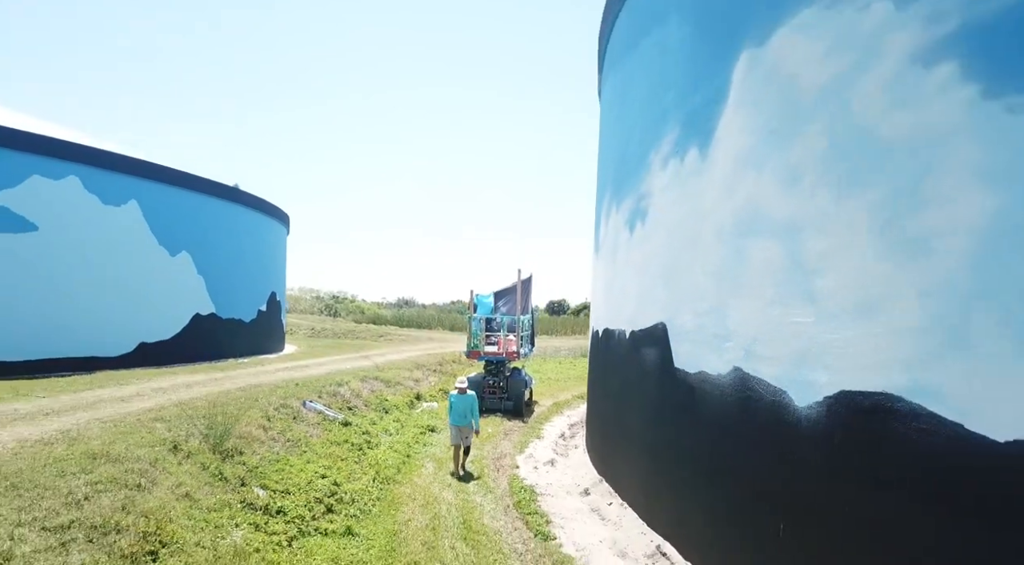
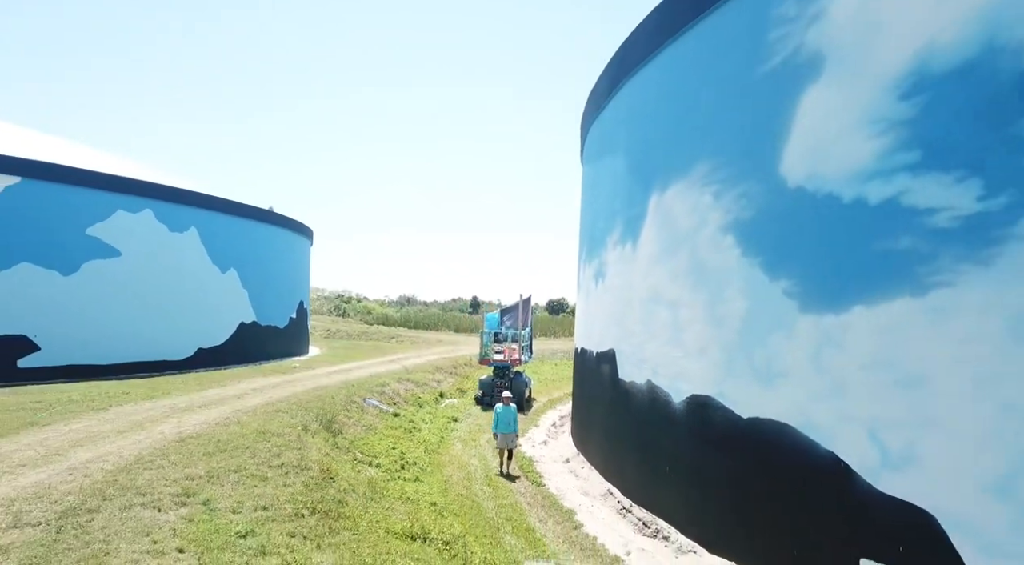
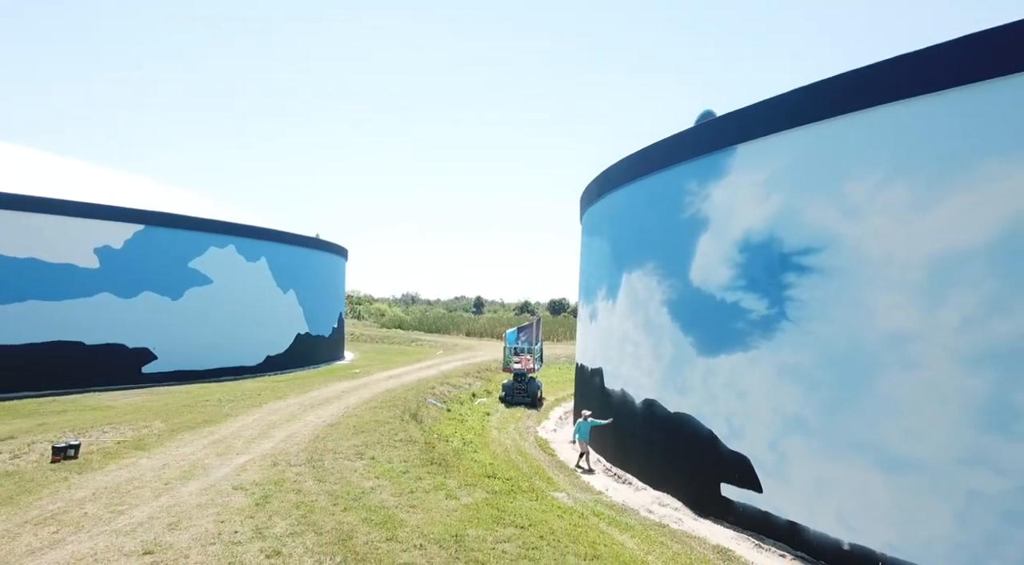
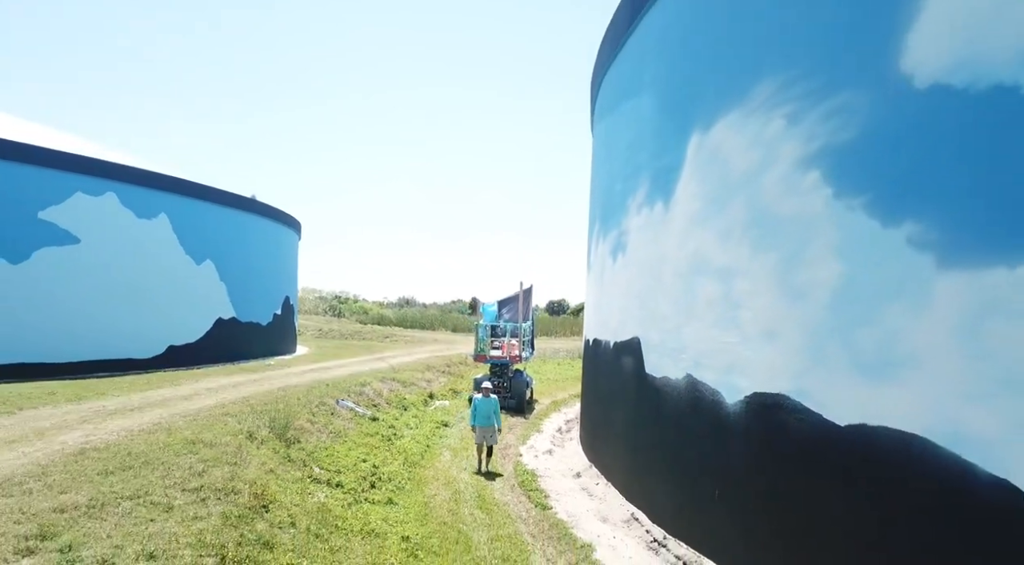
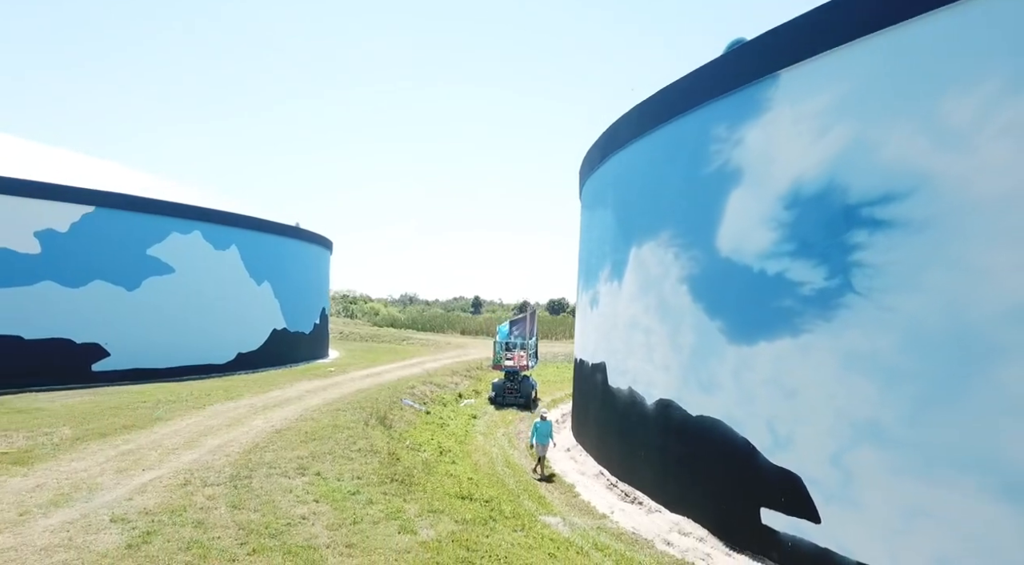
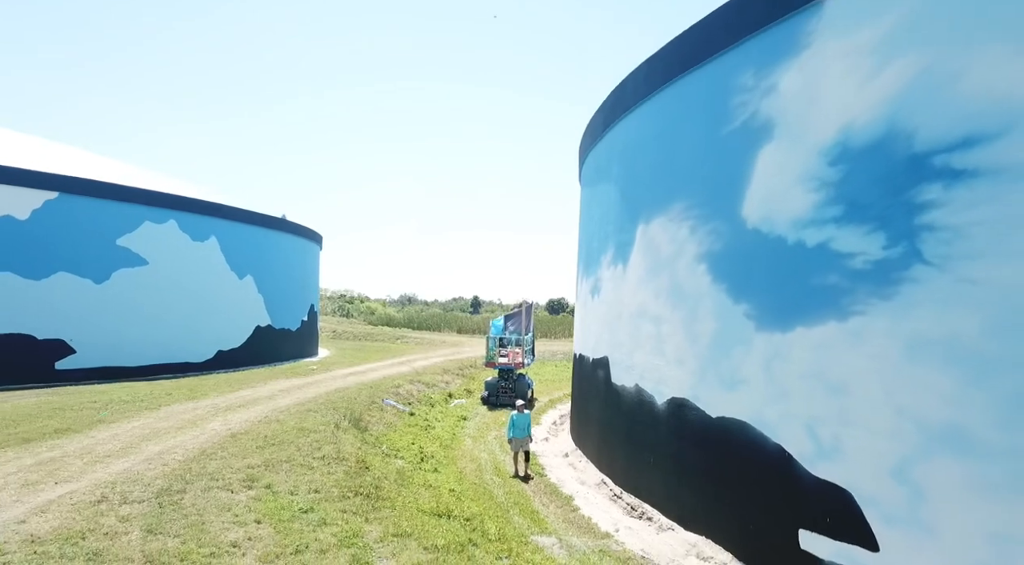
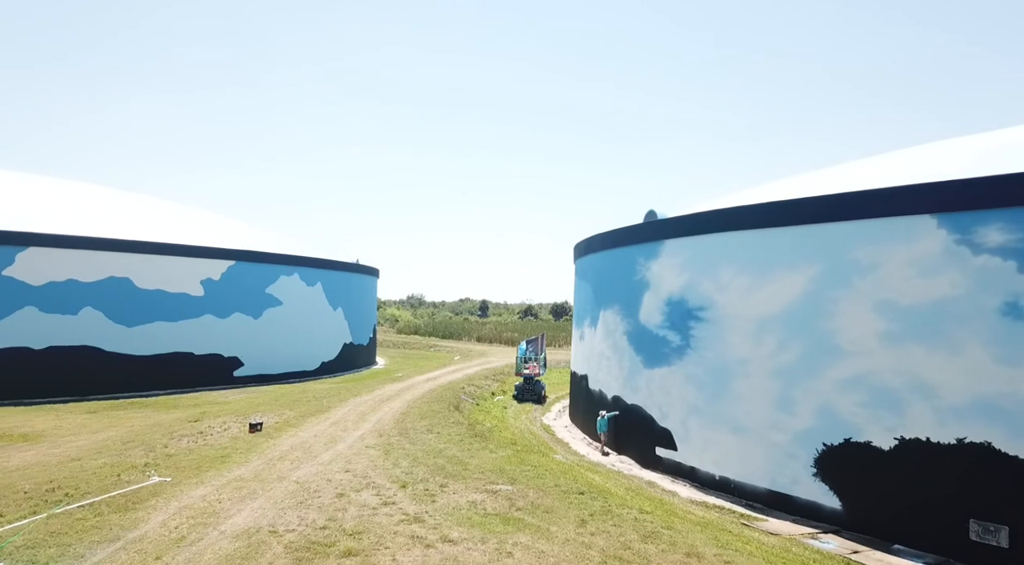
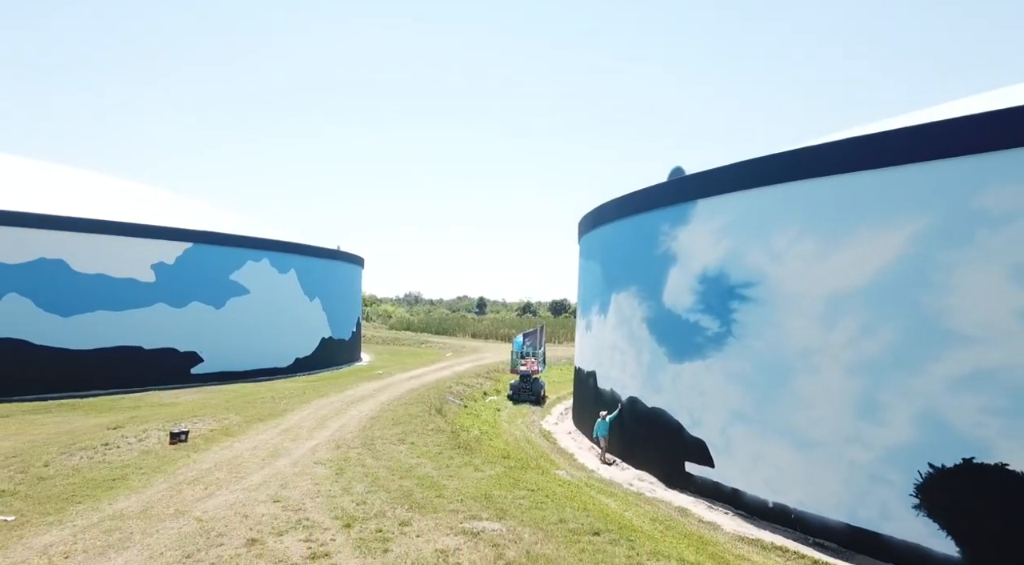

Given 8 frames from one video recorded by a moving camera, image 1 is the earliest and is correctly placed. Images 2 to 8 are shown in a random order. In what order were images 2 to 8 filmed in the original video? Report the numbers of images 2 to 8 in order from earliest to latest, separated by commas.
4, 2, 6, 5, 3, 8, 7
